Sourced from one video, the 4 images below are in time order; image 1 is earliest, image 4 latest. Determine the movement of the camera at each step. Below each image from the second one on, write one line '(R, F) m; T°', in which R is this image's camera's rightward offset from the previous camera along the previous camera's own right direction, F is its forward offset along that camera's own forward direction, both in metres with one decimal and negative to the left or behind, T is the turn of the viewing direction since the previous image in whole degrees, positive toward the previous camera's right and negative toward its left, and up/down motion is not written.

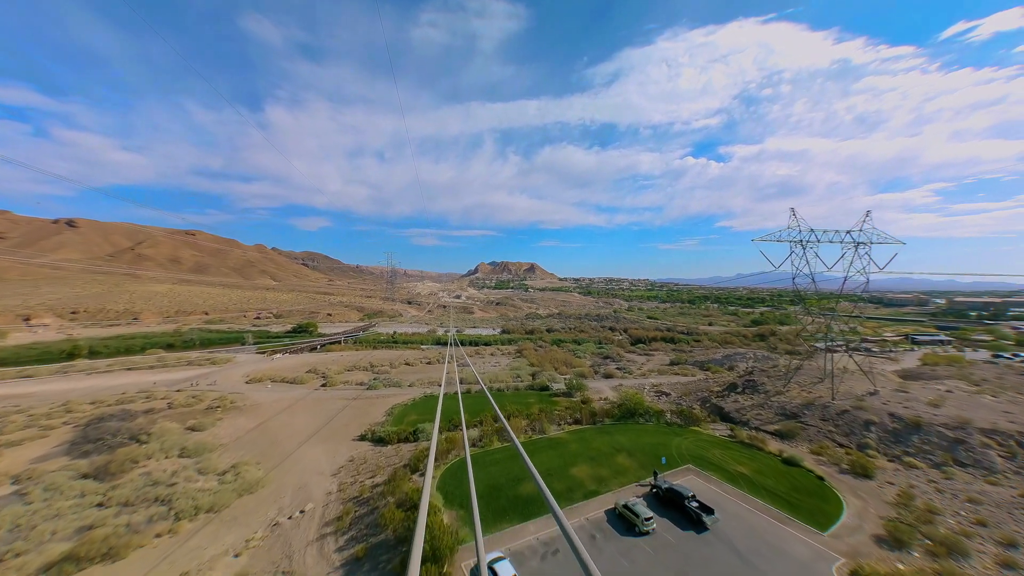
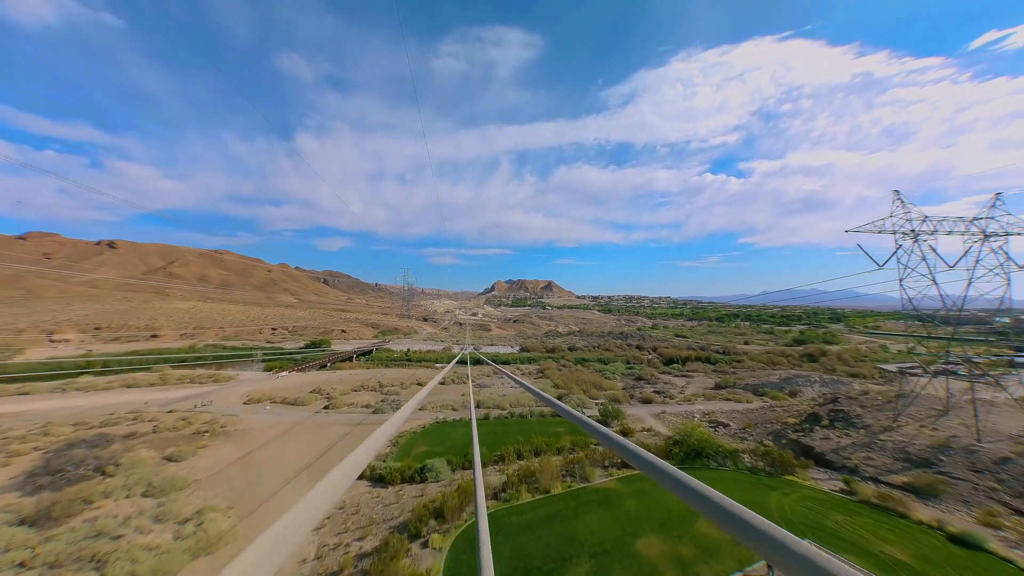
(-0.4, +1.5) m; -2°
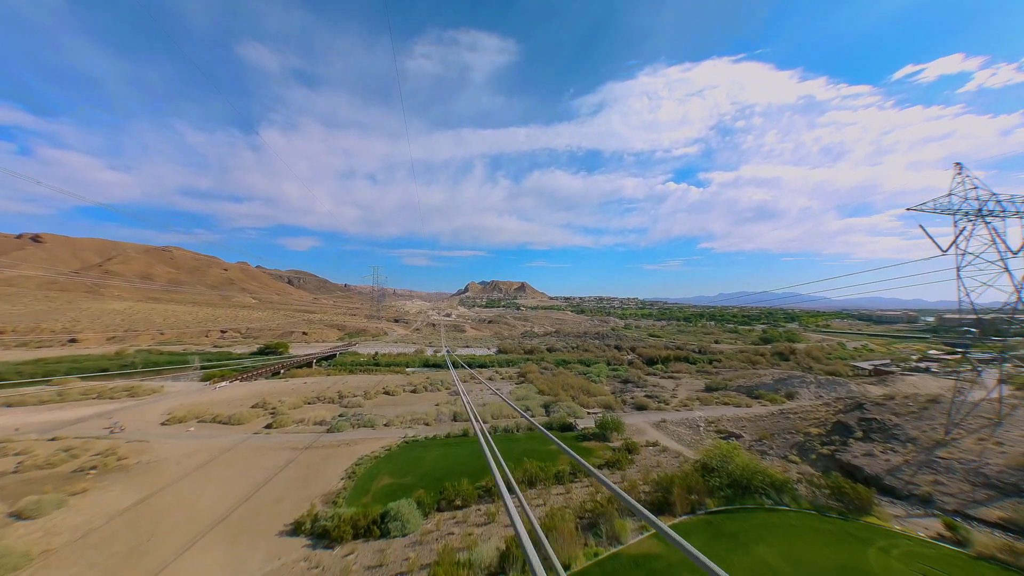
(-0.3, +1.7) m; +5°
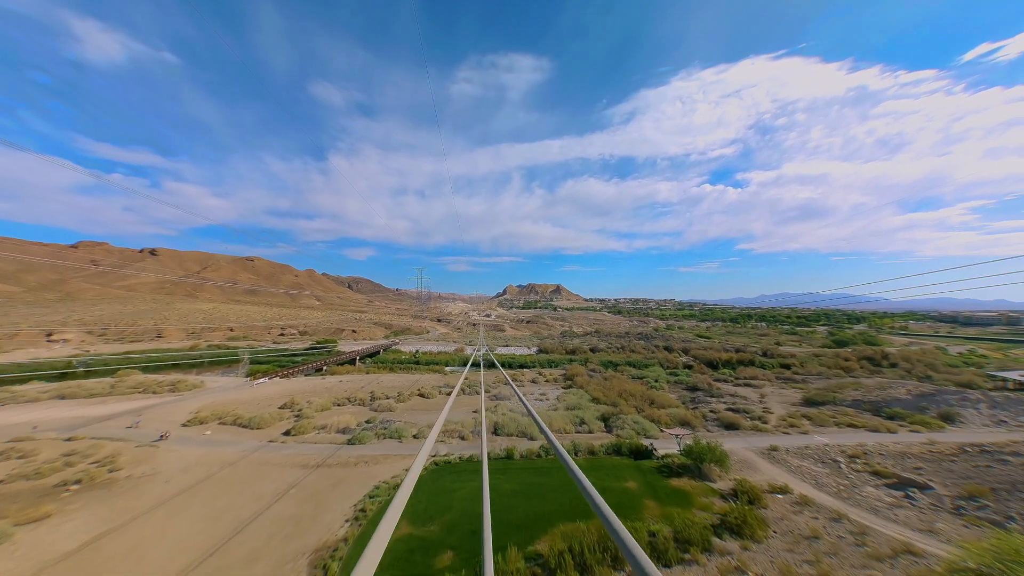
(-0.4, +2.5) m; -8°
